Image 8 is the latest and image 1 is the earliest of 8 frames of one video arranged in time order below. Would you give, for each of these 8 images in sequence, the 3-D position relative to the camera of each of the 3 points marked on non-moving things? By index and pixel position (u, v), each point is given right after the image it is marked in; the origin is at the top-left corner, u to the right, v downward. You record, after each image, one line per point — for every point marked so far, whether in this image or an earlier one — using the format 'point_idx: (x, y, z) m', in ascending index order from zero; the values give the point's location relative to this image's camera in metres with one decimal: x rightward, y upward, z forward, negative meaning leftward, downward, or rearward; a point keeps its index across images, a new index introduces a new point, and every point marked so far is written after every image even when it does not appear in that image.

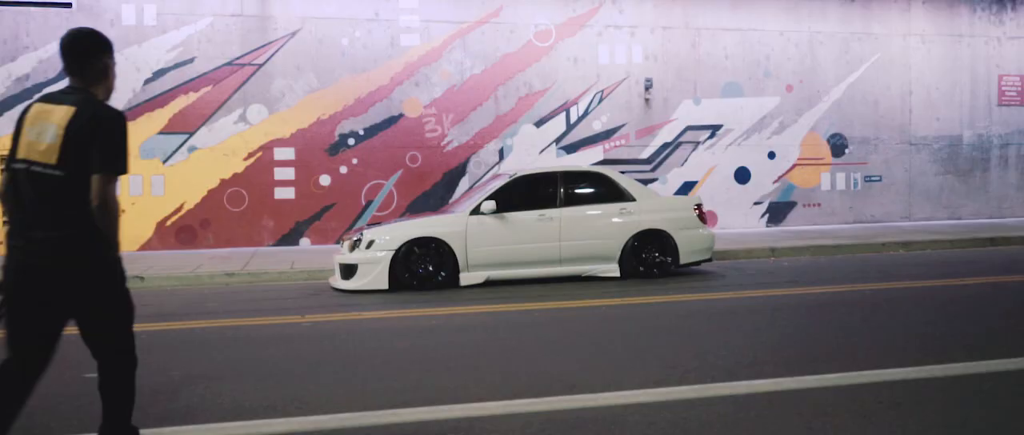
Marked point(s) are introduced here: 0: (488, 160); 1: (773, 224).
0: (-0.4, +1.0, +16.4) m
1: (+4.8, -0.1, +17.7) m
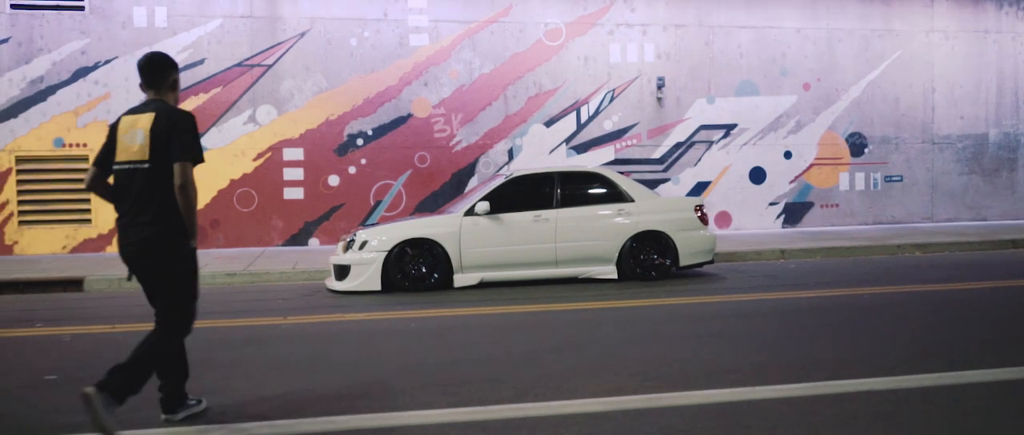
0: (-0.2, +1.0, +16.3) m
1: (+5.0, -0.1, +17.4) m
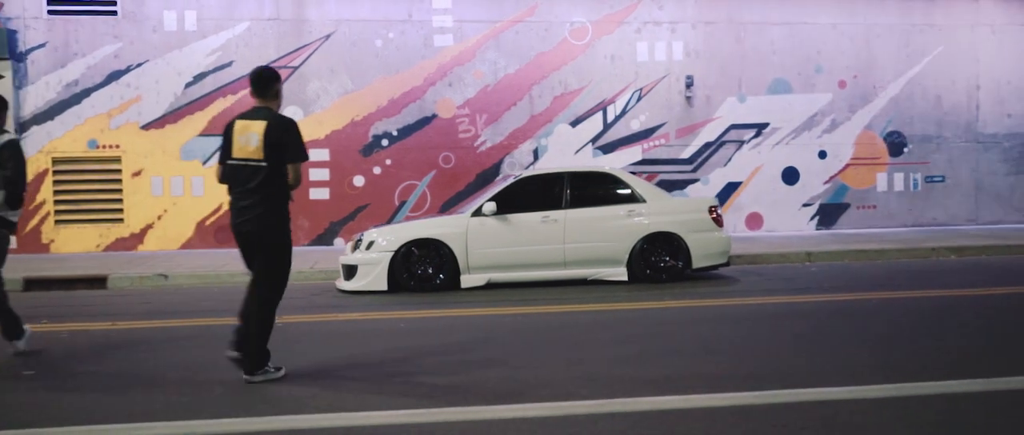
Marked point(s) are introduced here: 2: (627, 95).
0: (+0.2, +1.0, +16.2) m
1: (+5.5, -0.2, +16.9) m
2: (+2.0, +2.1, +16.4) m
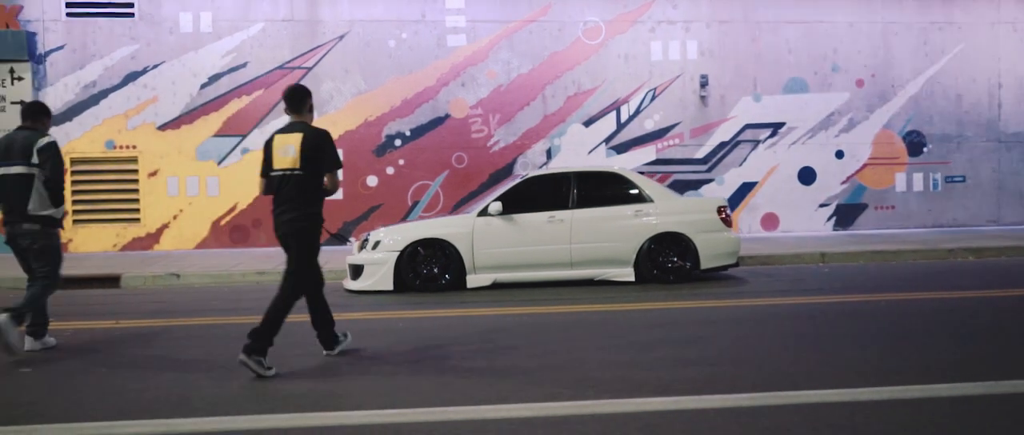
0: (+0.4, +1.0, +16.2) m
1: (+5.7, -0.2, +16.8) m
2: (+2.2, +2.1, +16.3) m
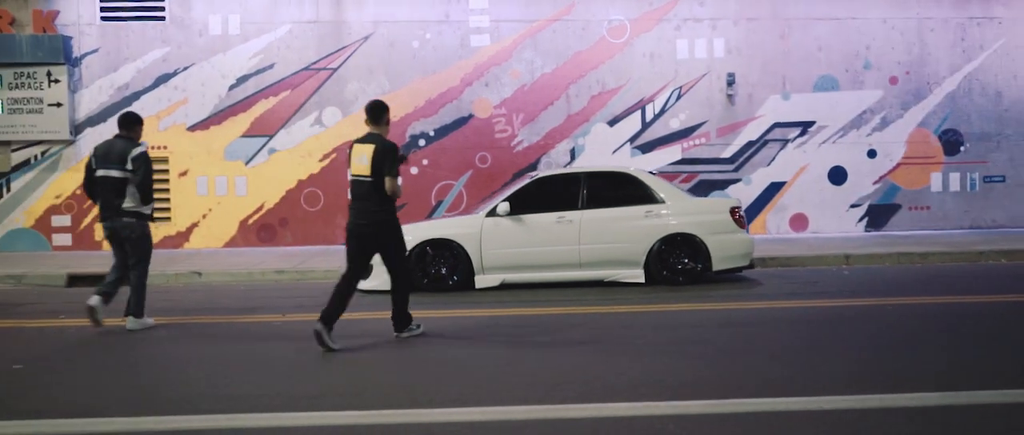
0: (+0.8, +1.0, +16.1) m
1: (+6.1, -0.2, +16.4) m
2: (+2.6, +2.1, +16.2) m
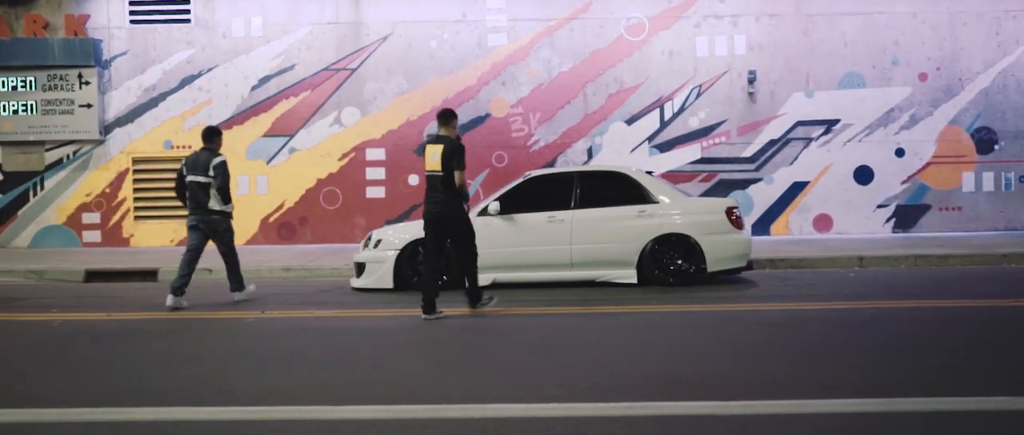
0: (+1.1, +1.0, +16.0) m
1: (+6.4, -0.2, +15.9) m
2: (+2.9, +2.1, +15.9) m
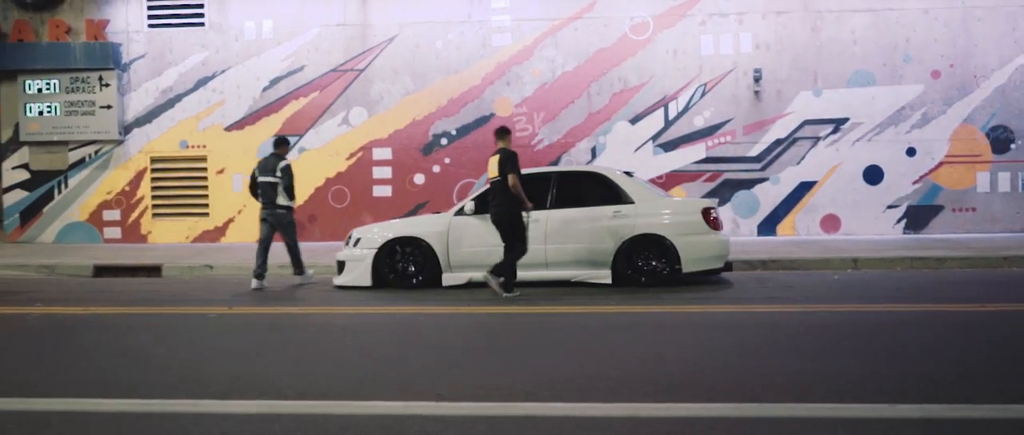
0: (+1.1, +1.0, +16.0) m
1: (+6.4, -0.2, +15.5) m
2: (+2.9, +2.1, +15.8) m
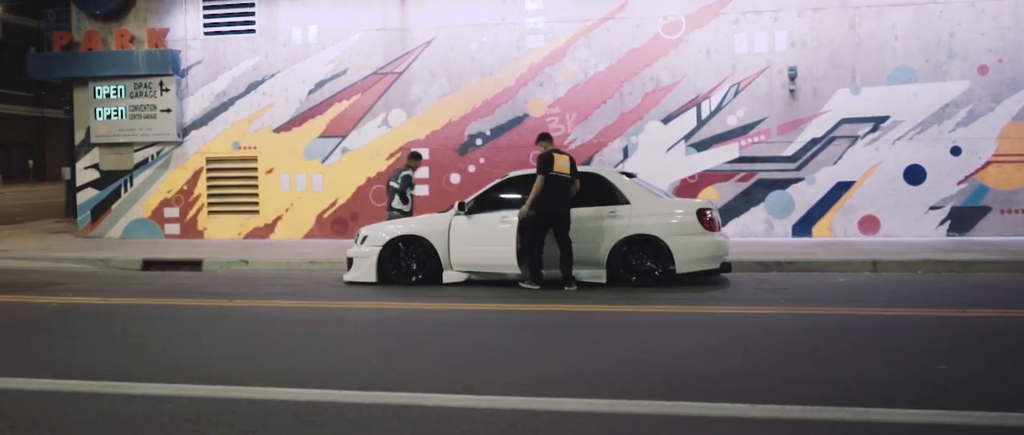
0: (+1.7, +1.0, +16.1) m
1: (+6.8, -0.2, +14.9) m
2: (+3.4, +2.1, +15.6) m
